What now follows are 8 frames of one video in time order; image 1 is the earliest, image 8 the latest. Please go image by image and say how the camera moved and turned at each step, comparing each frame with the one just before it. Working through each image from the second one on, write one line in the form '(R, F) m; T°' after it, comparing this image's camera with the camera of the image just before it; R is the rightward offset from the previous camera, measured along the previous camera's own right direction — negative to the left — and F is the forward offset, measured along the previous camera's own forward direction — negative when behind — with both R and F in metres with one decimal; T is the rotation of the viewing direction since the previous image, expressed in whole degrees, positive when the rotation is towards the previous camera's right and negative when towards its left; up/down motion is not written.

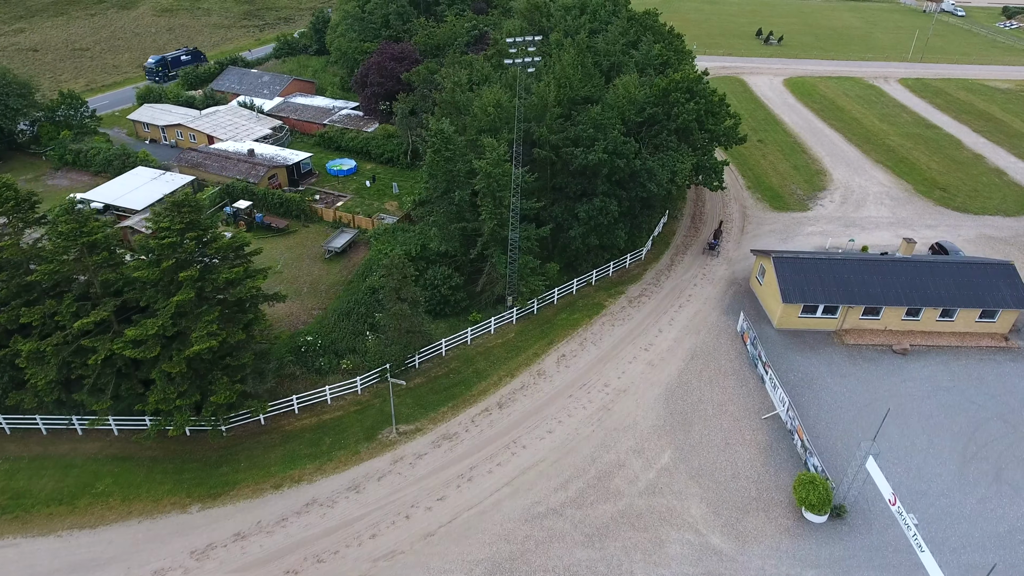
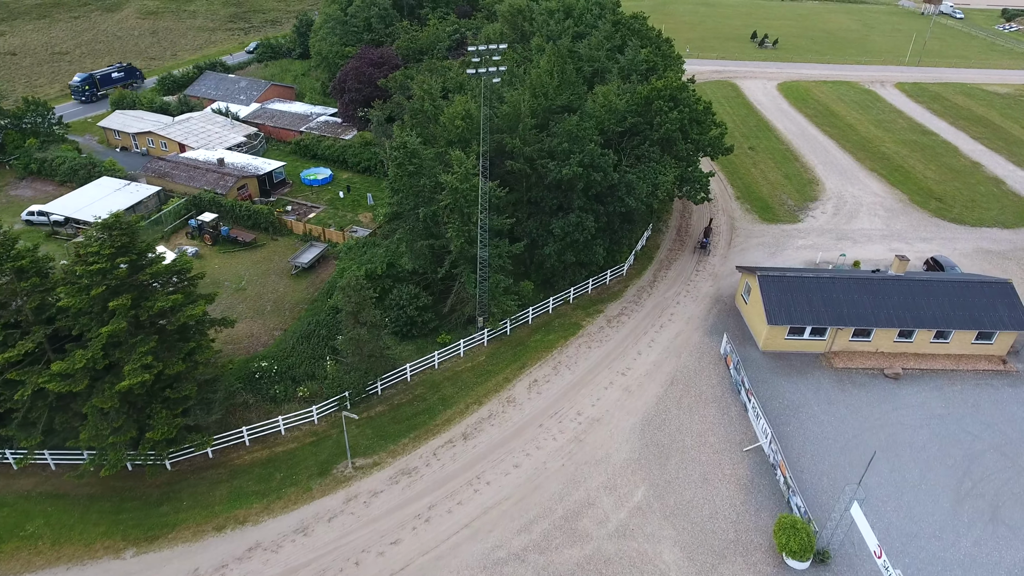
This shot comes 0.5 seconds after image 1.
(+0.8, +1.8) m; 0°
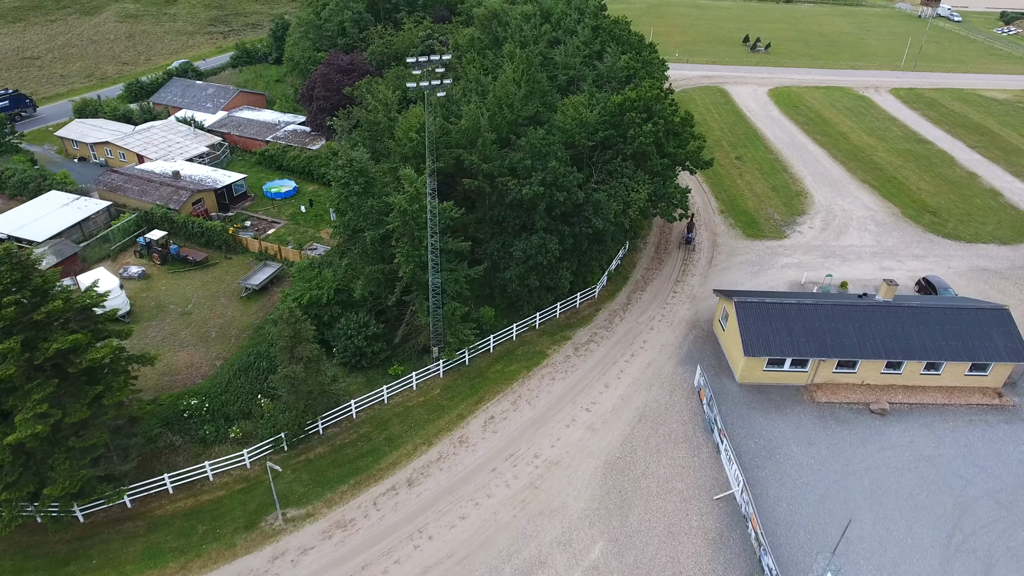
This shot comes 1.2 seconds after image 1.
(+1.1, +2.4) m; 0°
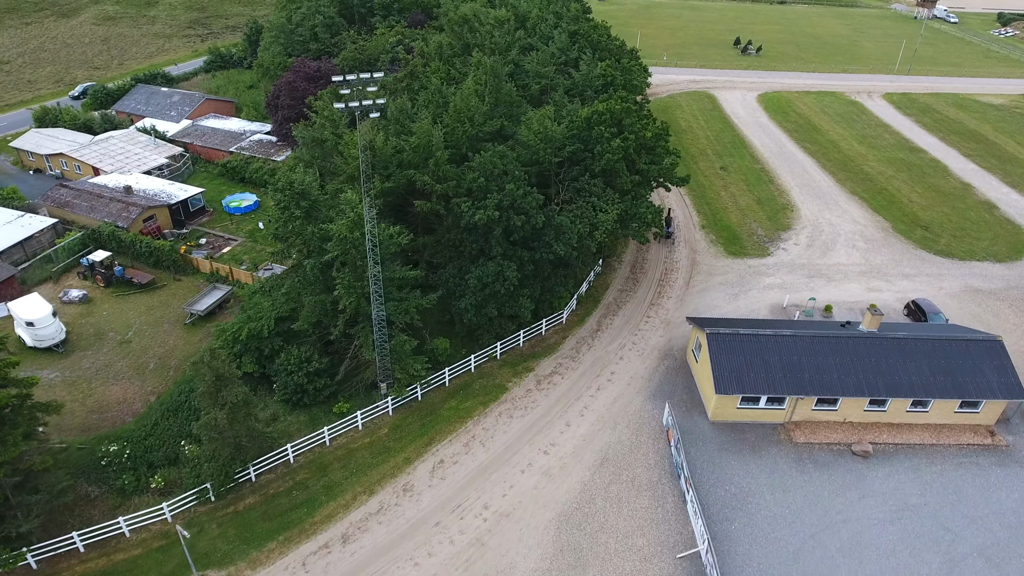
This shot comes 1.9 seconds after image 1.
(+1.1, +2.2) m; 0°
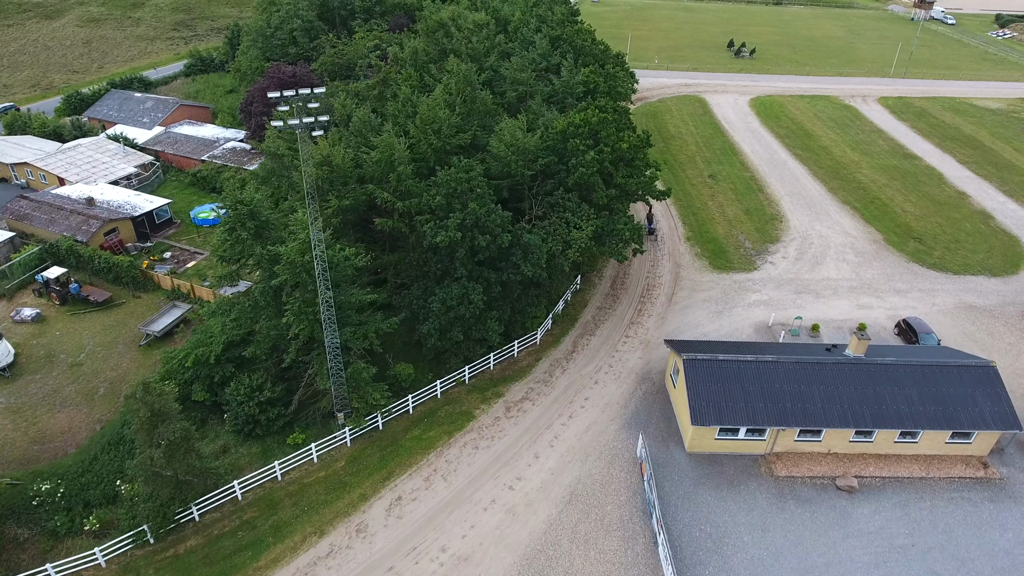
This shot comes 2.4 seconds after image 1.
(+0.8, +1.6) m; 0°
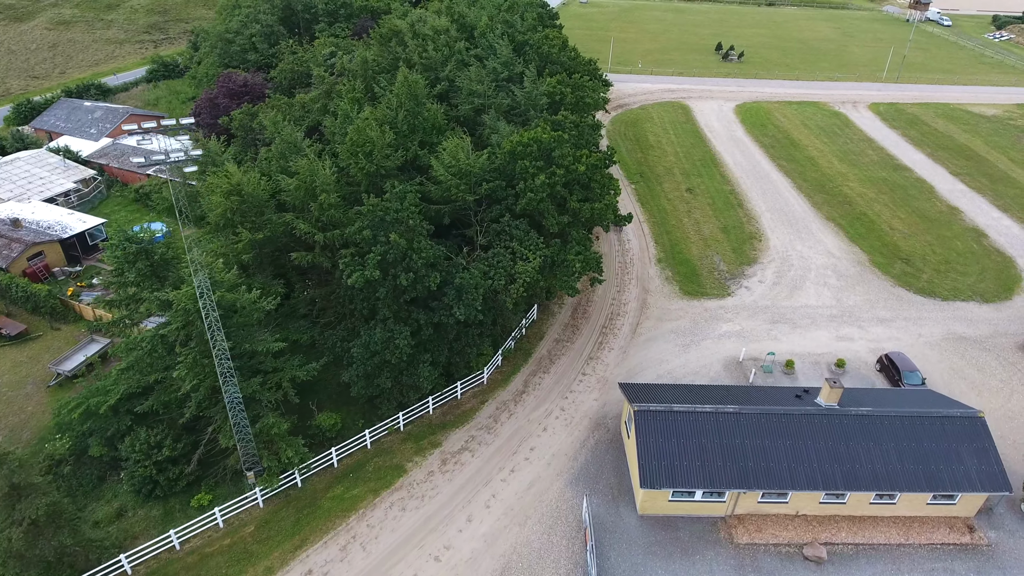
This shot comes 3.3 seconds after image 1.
(+1.5, +2.8) m; 0°
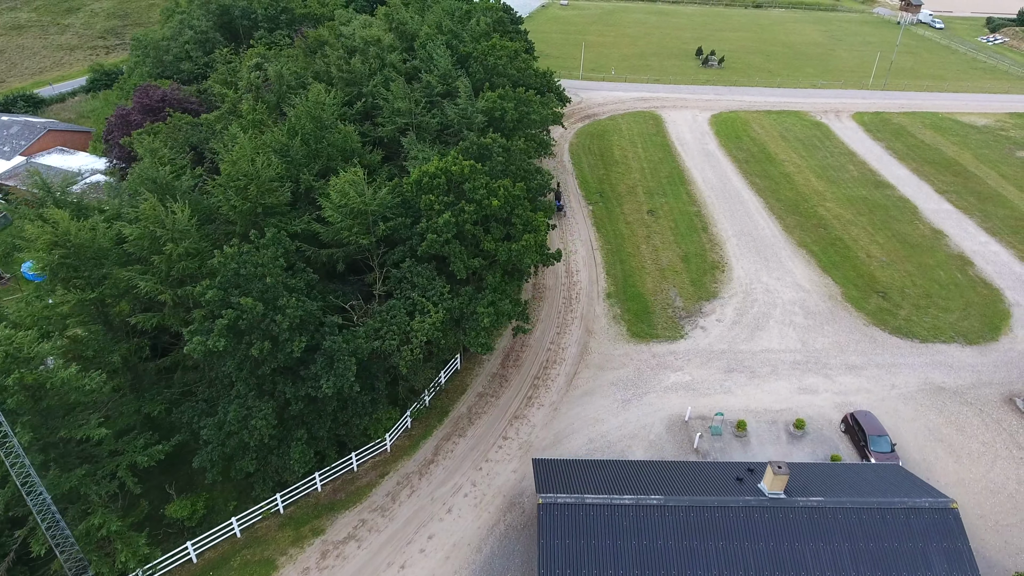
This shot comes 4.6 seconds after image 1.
(+2.1, +3.9) m; 0°
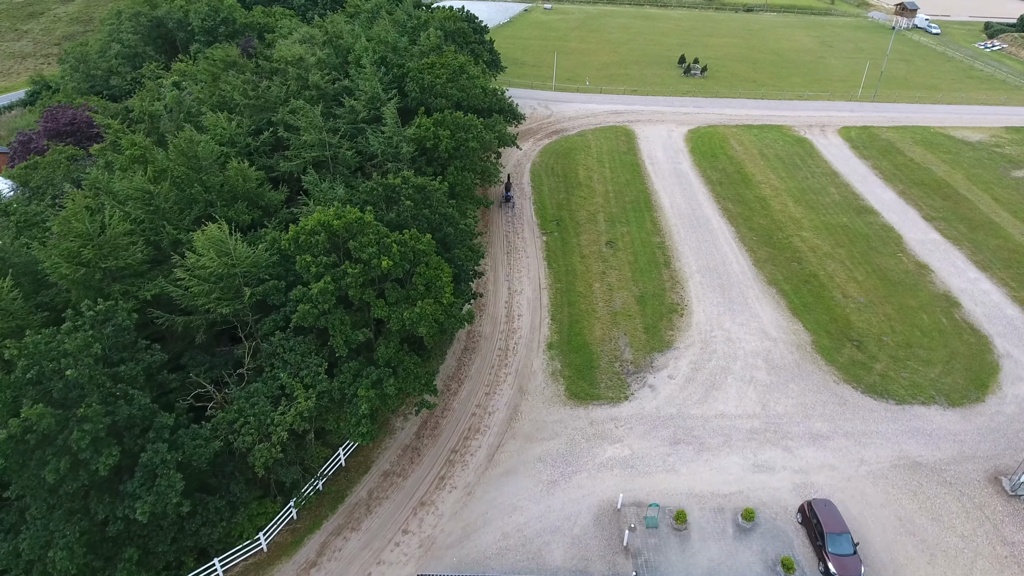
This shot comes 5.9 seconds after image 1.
(+2.0, +3.8) m; 0°
